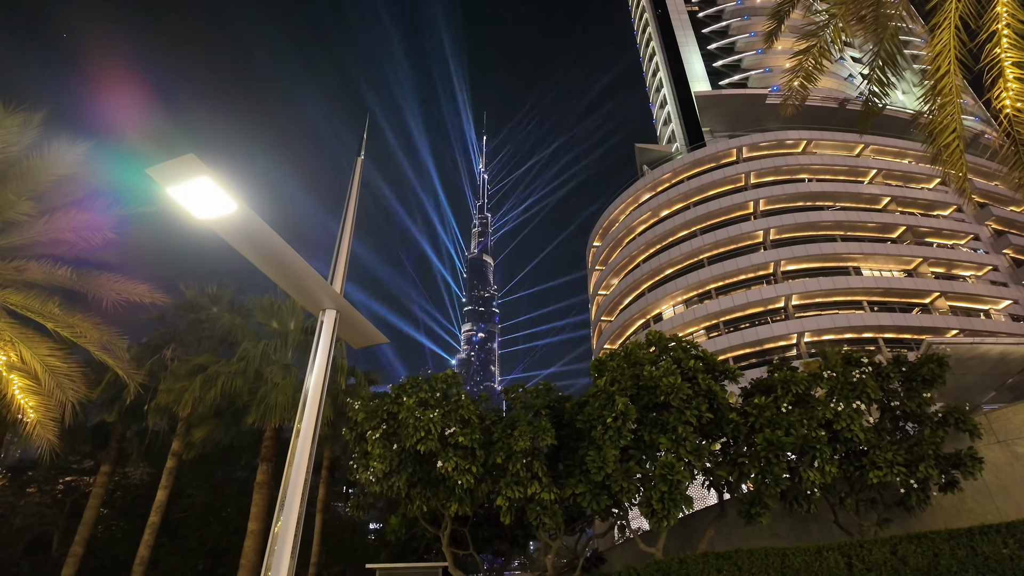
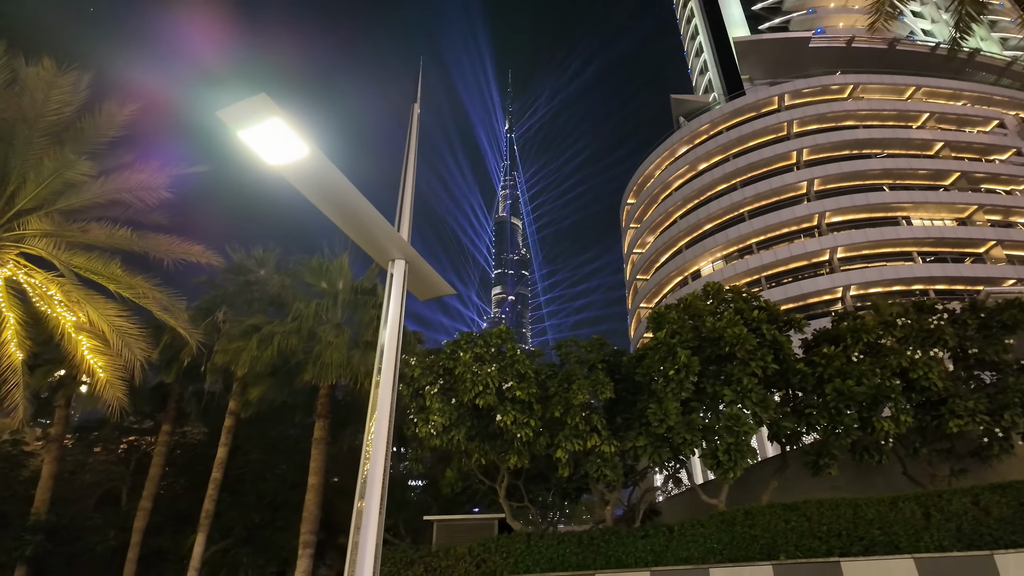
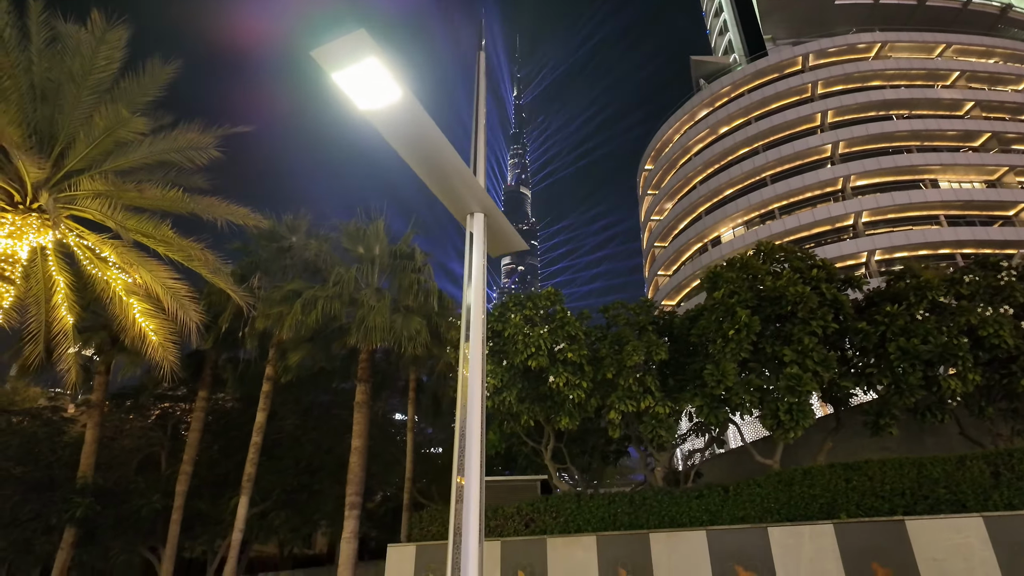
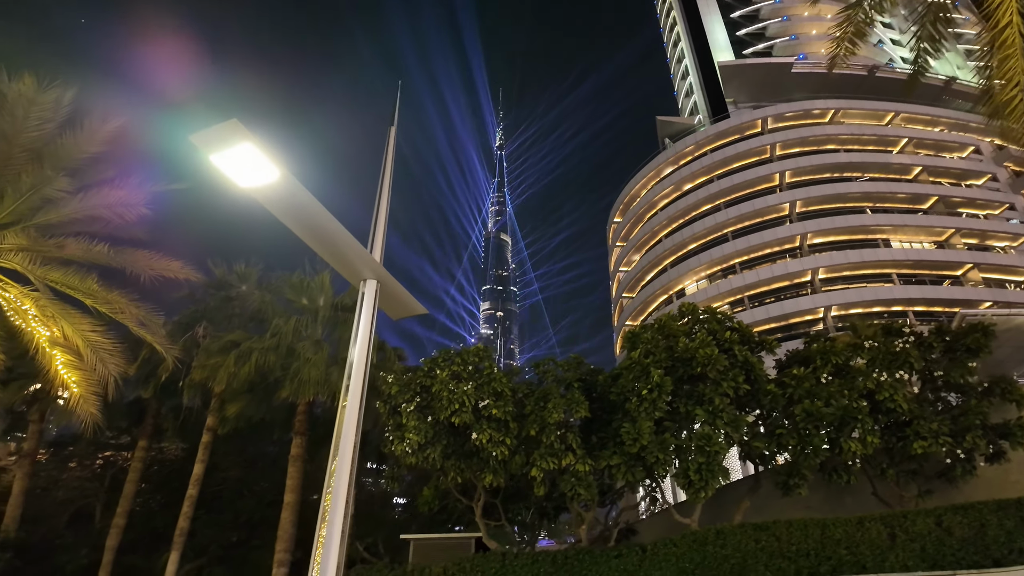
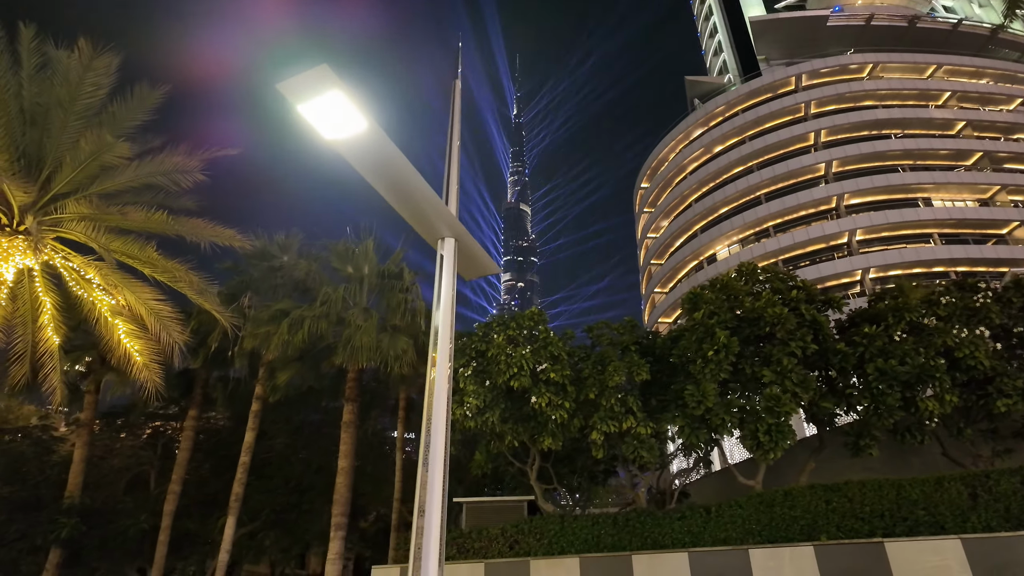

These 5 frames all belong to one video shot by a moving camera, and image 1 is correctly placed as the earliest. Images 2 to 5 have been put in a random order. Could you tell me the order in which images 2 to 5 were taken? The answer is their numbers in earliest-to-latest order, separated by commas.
4, 2, 5, 3
